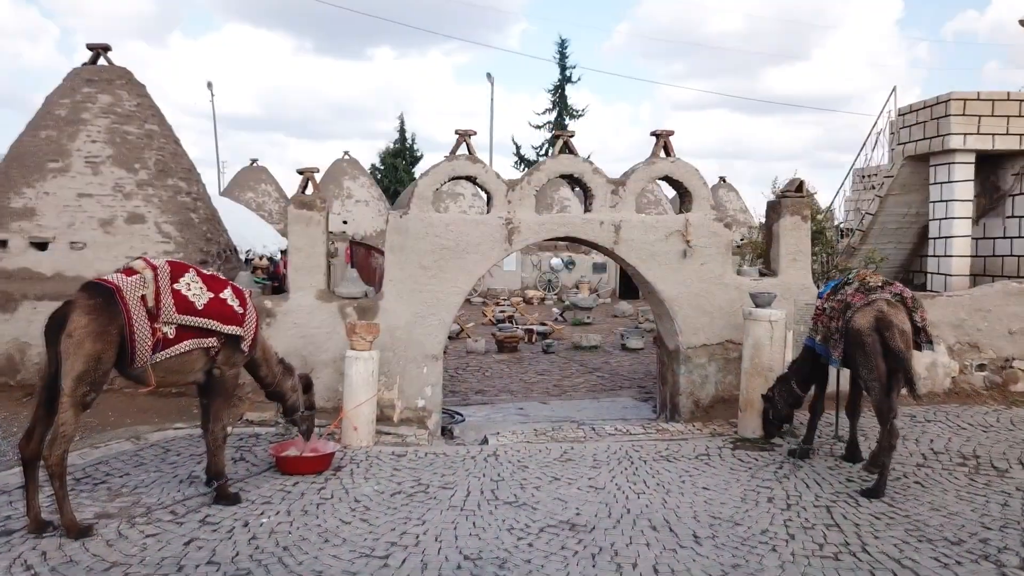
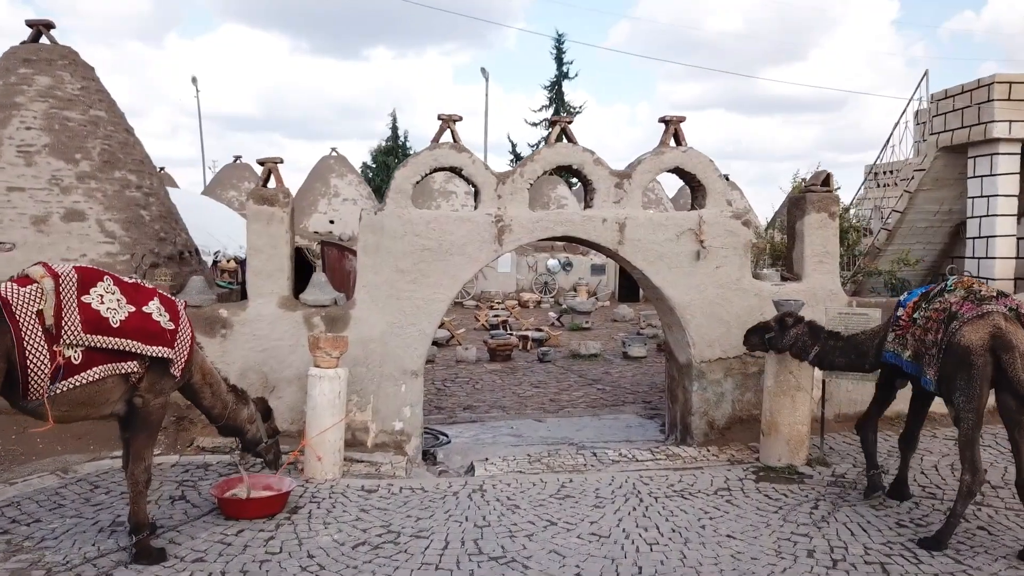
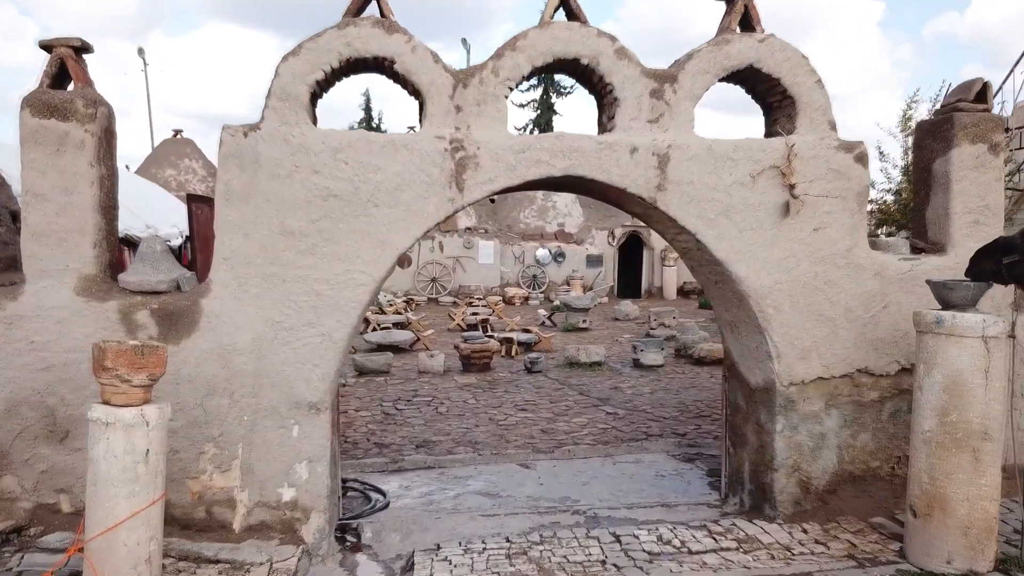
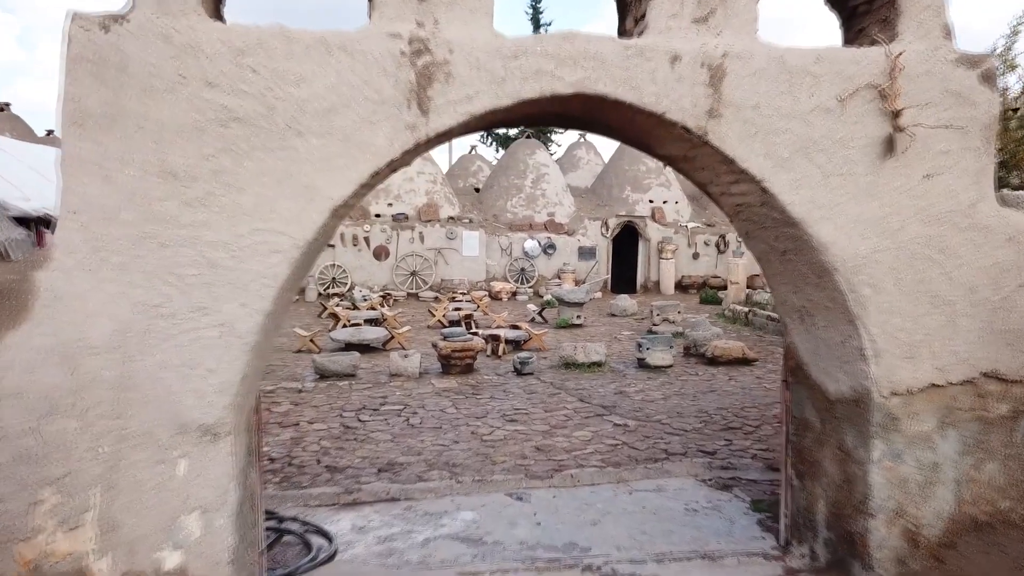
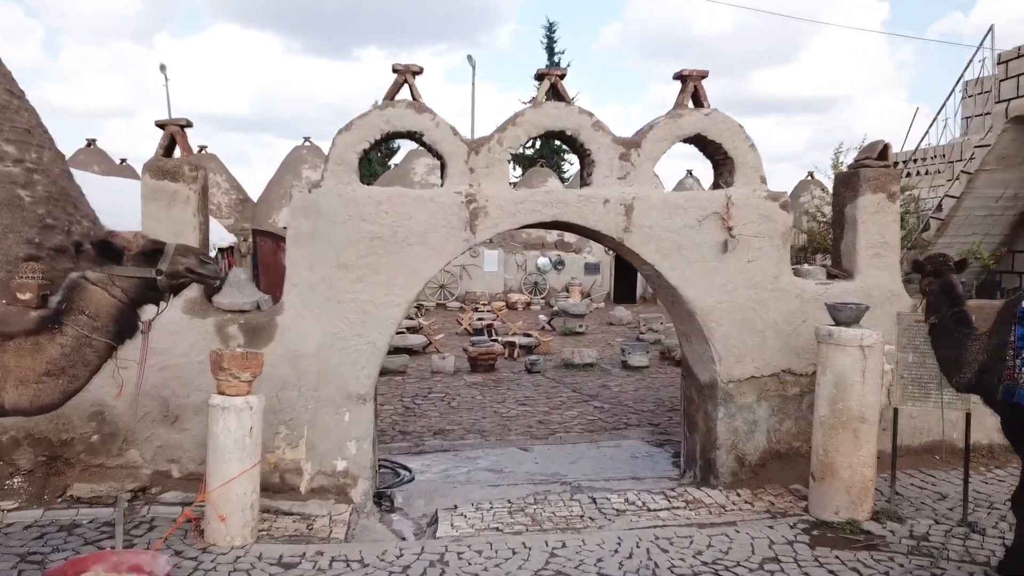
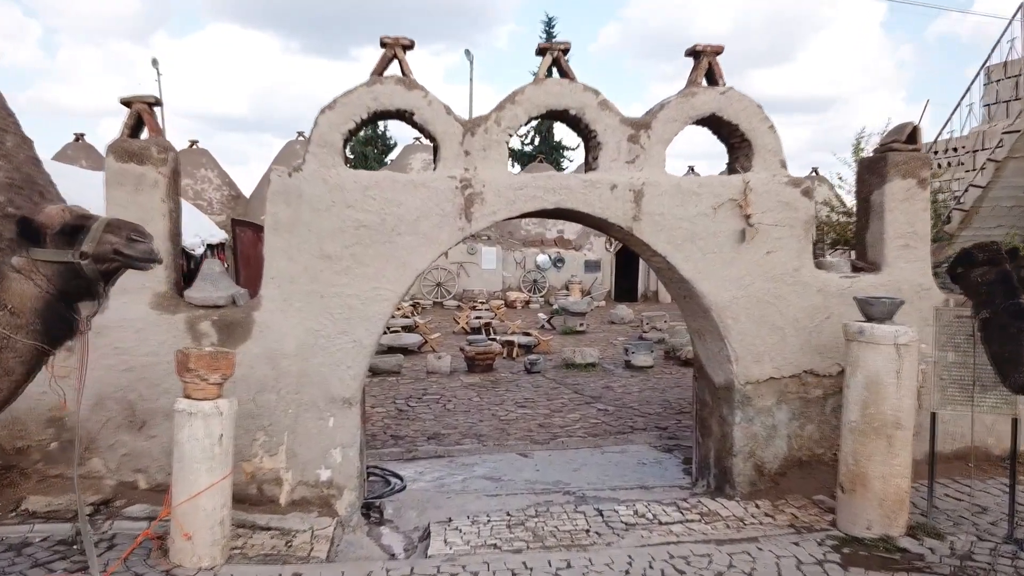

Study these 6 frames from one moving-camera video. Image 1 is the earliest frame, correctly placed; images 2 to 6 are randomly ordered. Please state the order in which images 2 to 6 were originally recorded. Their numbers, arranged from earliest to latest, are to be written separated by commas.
2, 5, 6, 3, 4
